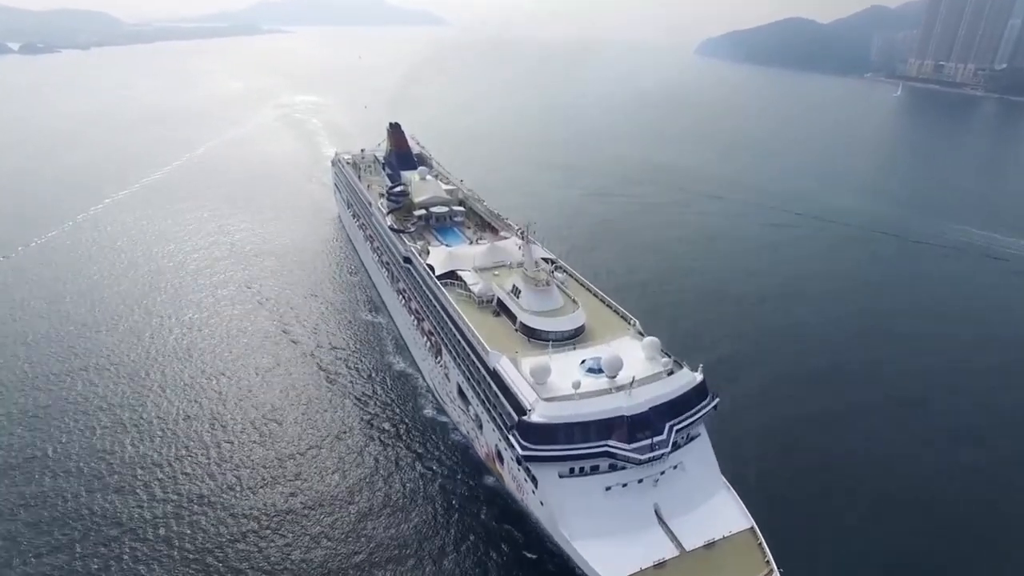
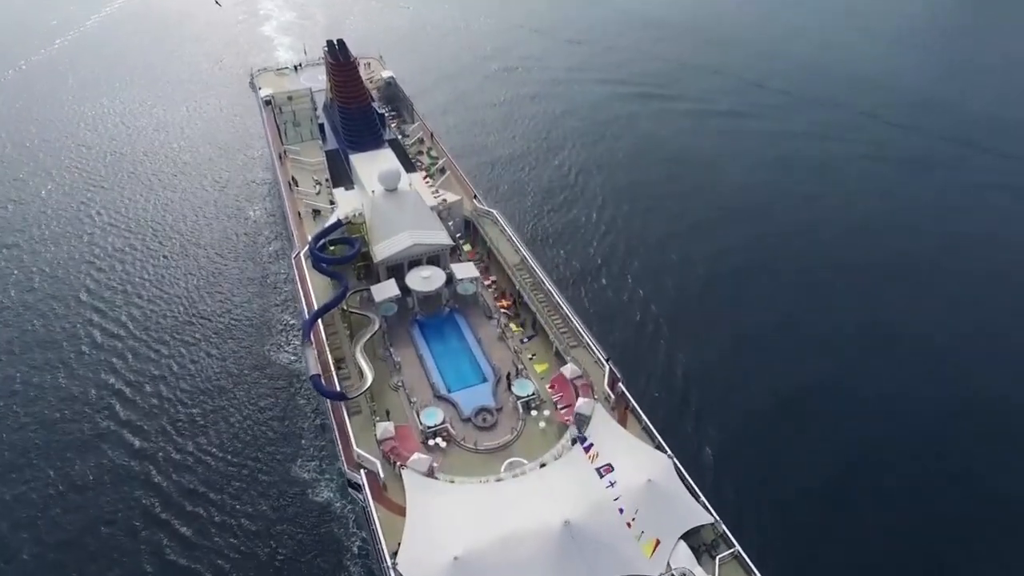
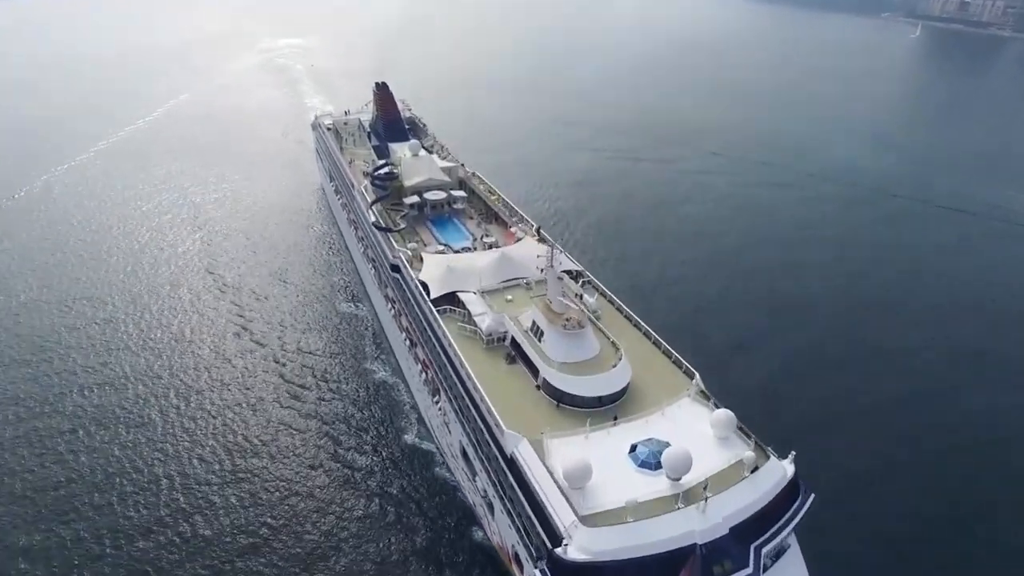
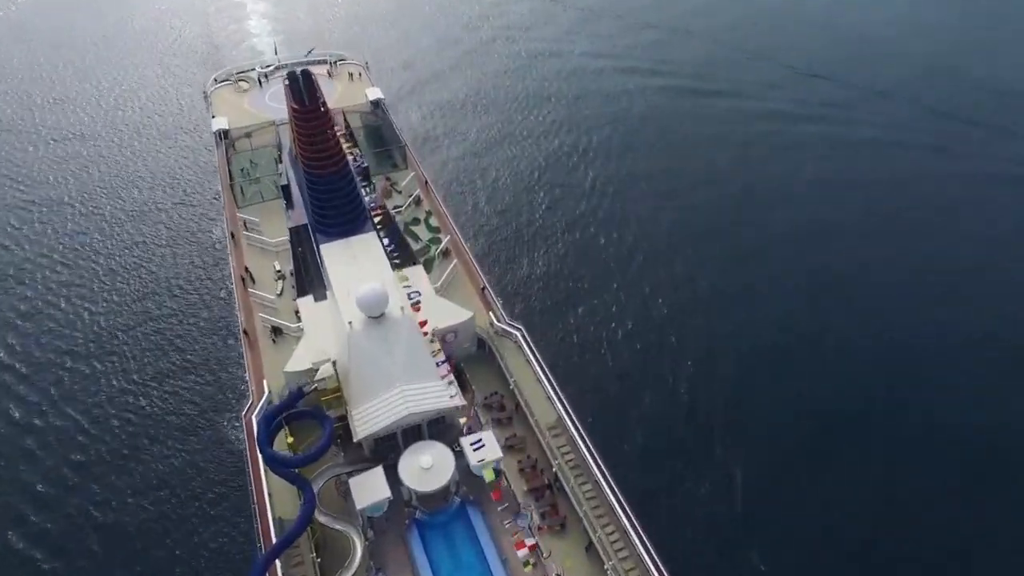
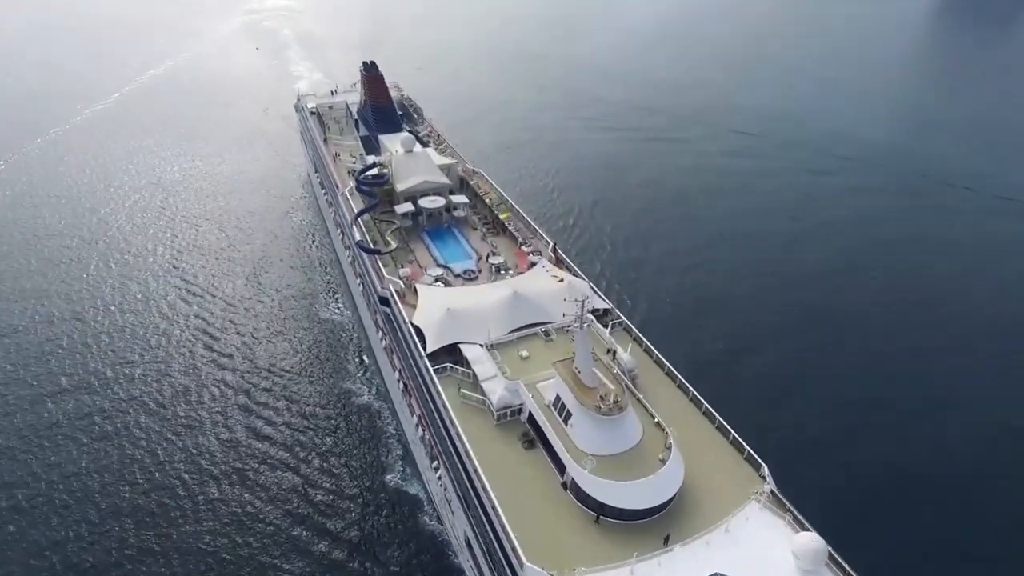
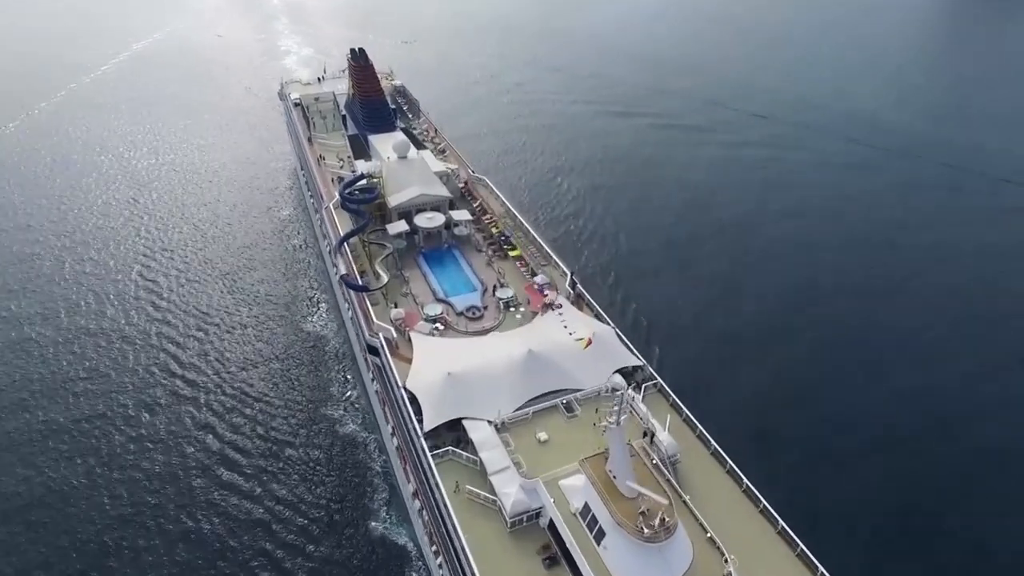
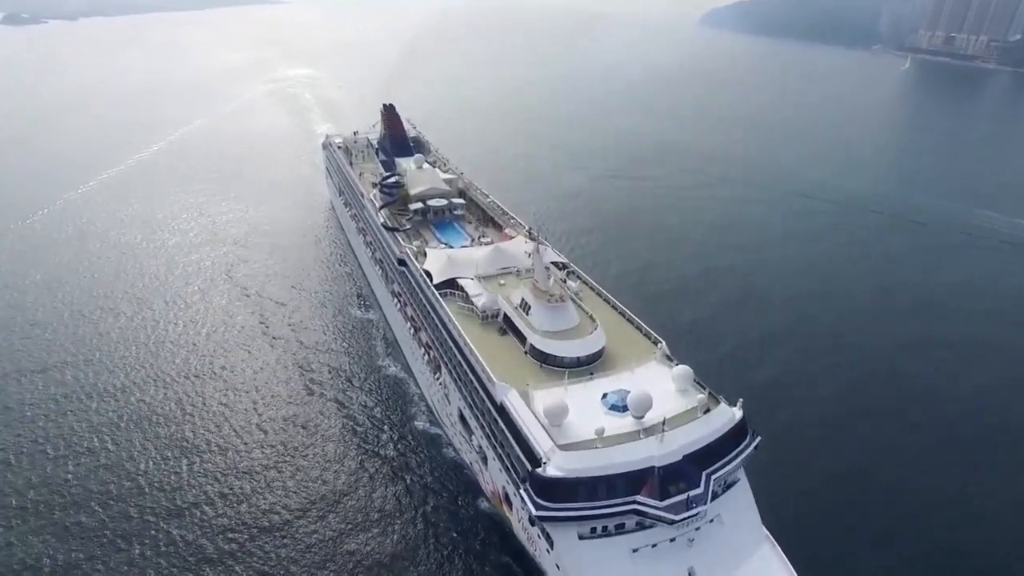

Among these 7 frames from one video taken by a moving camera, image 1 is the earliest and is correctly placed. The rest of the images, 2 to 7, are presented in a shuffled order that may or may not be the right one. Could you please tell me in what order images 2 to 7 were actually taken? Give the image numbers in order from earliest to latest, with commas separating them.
7, 3, 5, 6, 2, 4
